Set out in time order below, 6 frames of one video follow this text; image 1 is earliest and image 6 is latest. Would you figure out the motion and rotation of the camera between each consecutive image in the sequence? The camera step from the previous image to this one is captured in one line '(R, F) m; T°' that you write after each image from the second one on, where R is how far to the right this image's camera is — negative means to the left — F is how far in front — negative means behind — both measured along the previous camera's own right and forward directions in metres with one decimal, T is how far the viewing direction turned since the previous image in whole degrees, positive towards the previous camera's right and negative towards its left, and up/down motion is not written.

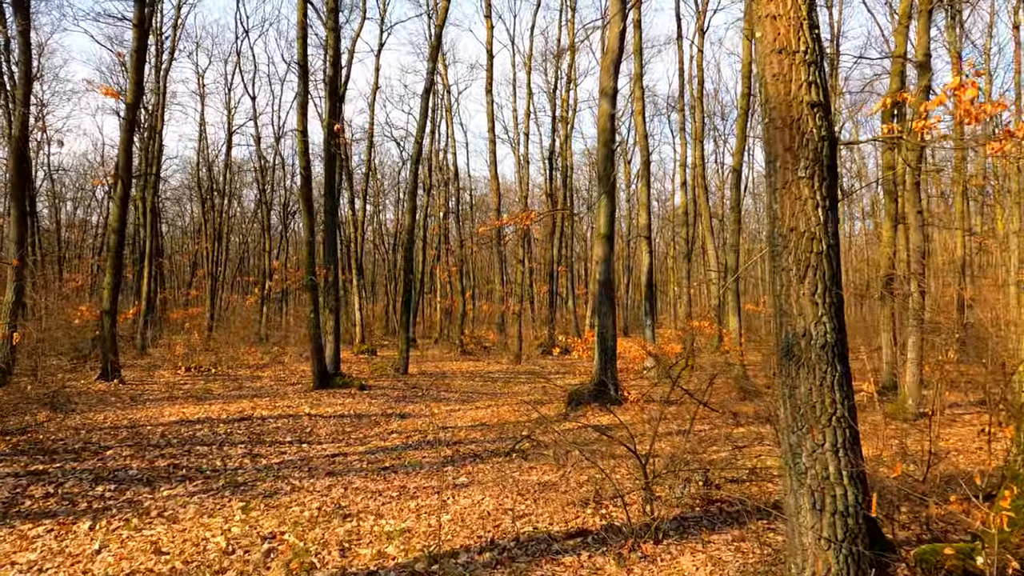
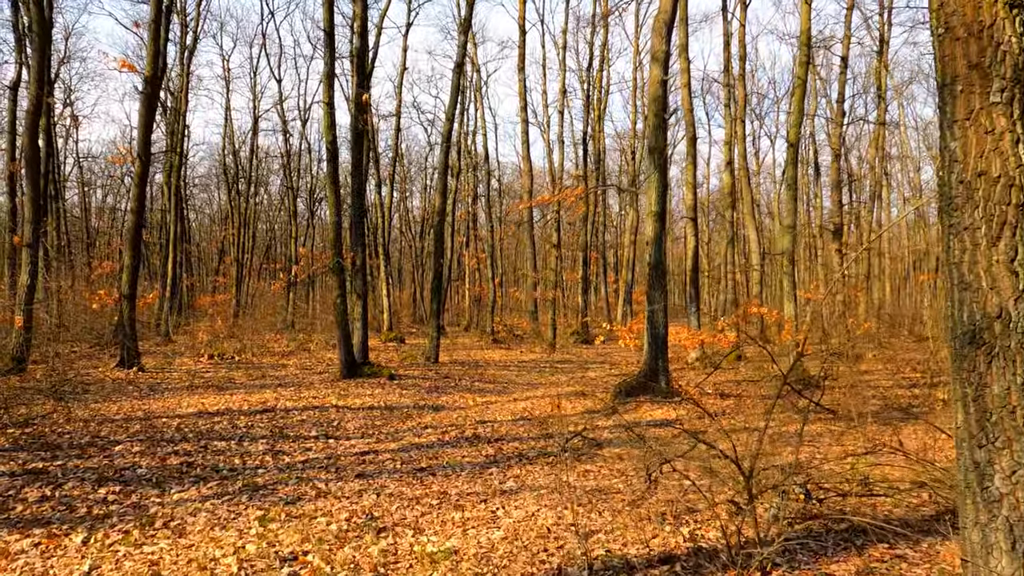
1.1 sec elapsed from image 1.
(-0.2, +0.8) m; -2°
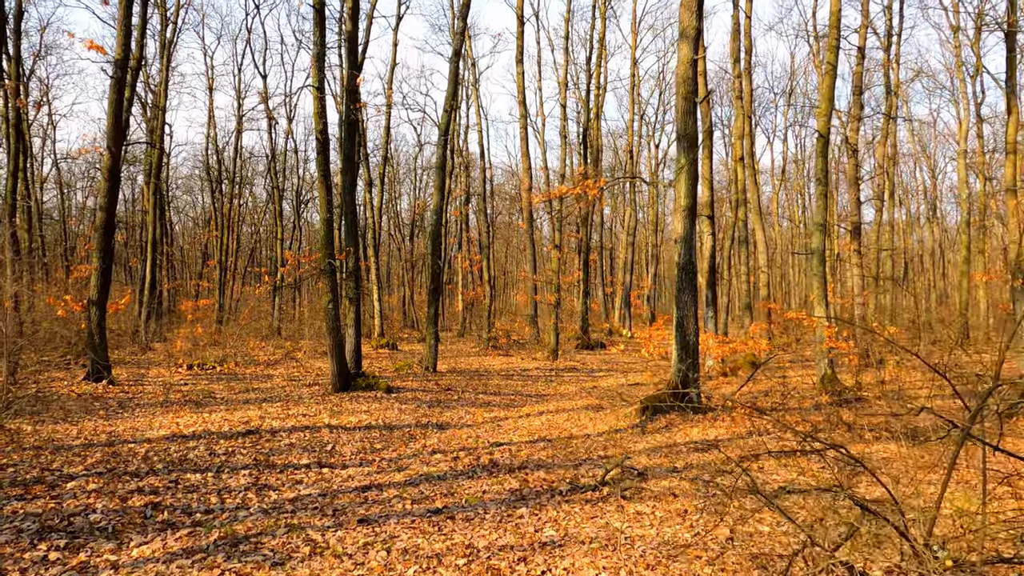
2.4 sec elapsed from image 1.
(-0.3, +1.0) m; +1°
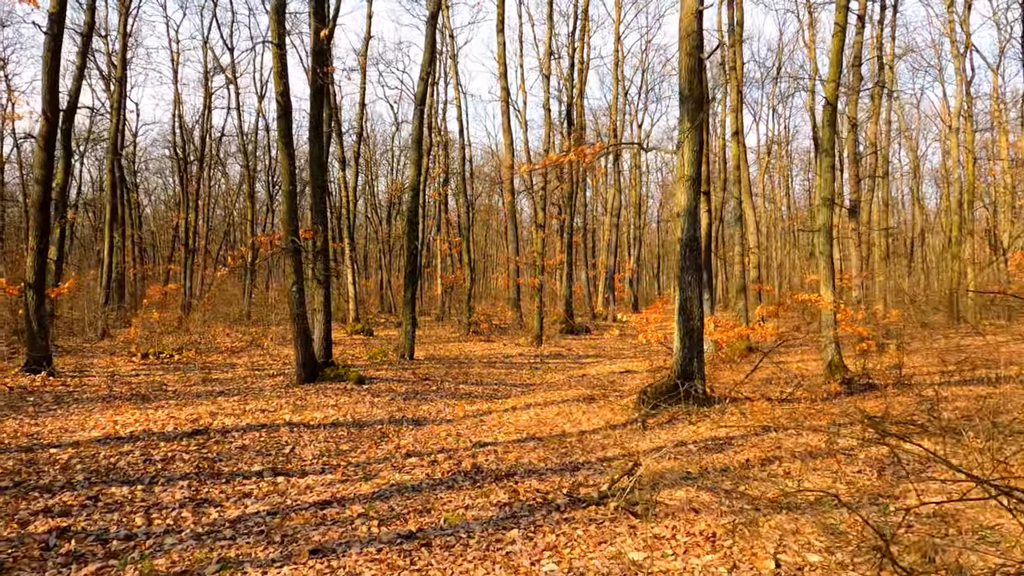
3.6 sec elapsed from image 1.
(0.0, +0.9) m; +2°
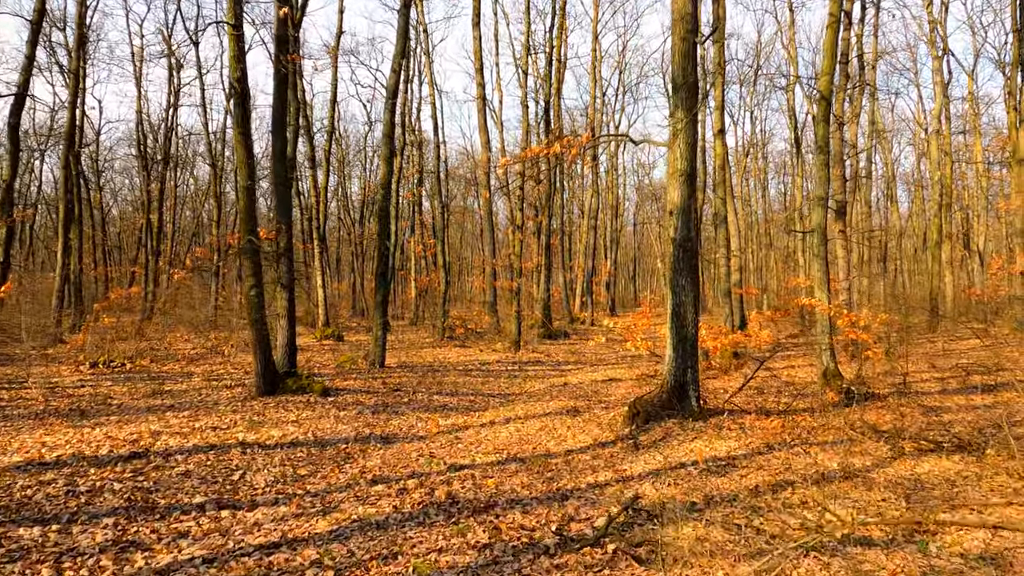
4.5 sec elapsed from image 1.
(0.0, +0.6) m; +2°
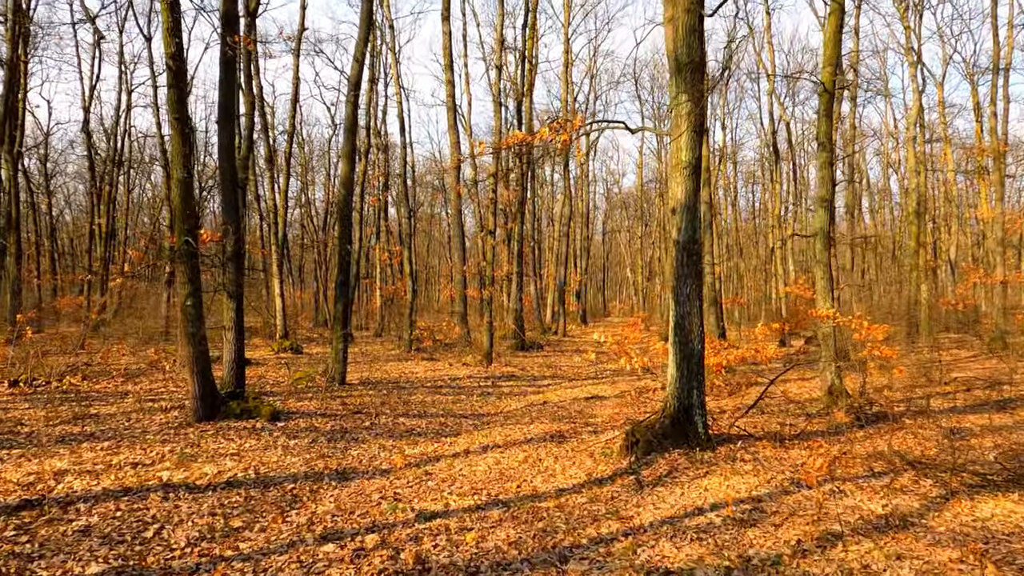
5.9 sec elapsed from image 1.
(-0.1, +0.9) m; +3°
